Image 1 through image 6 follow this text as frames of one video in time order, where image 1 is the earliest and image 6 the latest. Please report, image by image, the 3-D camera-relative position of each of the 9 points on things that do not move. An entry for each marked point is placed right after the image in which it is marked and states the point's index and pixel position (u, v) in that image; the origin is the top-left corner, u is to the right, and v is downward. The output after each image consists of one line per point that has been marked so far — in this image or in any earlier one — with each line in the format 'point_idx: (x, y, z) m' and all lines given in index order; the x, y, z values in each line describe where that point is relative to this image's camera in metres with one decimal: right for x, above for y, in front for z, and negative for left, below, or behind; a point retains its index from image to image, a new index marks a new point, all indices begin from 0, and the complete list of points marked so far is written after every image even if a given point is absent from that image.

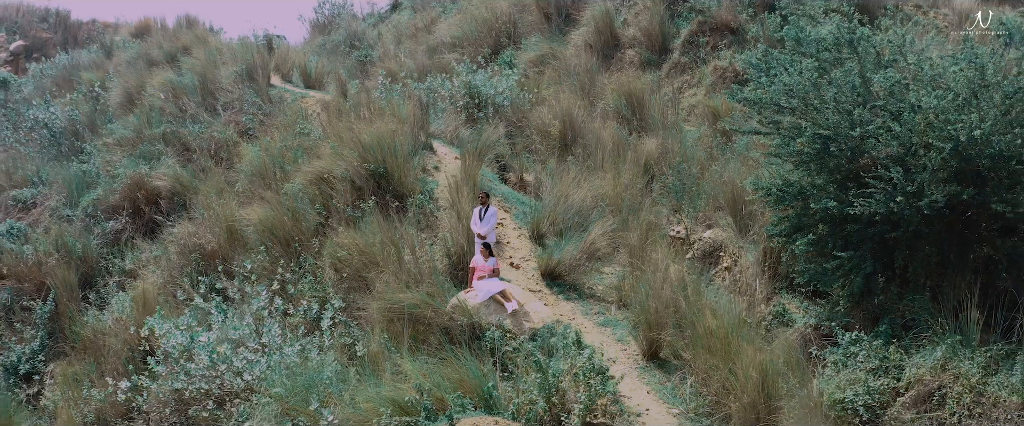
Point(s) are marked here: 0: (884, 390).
0: (+1.6, -0.7, +3.0) m
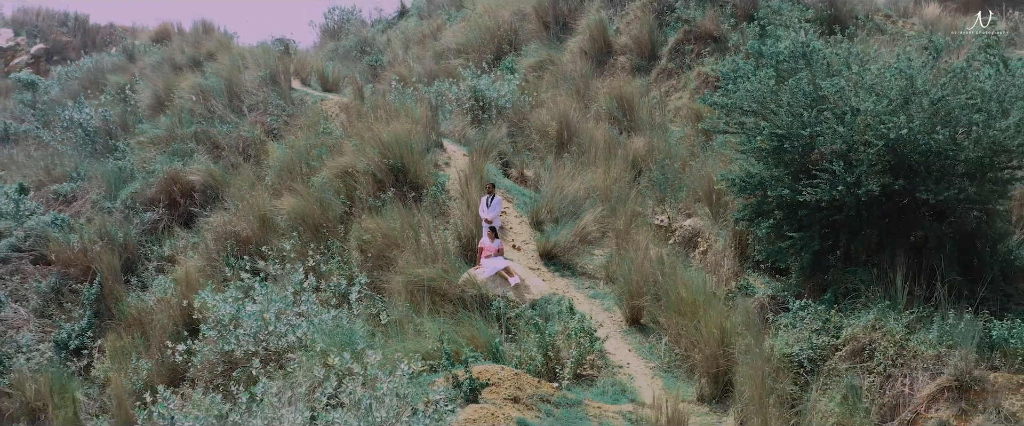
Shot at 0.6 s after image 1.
0: (+1.6, -0.7, +3.6) m
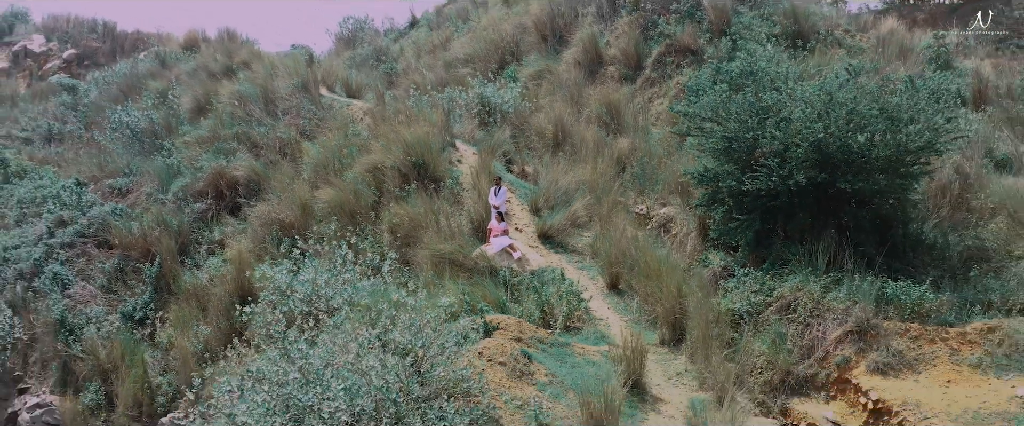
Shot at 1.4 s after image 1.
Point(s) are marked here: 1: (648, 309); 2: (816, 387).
0: (+1.6, -0.6, +4.6) m
1: (+0.9, -0.6, +4.6) m
2: (+1.8, -1.0, +4.2) m
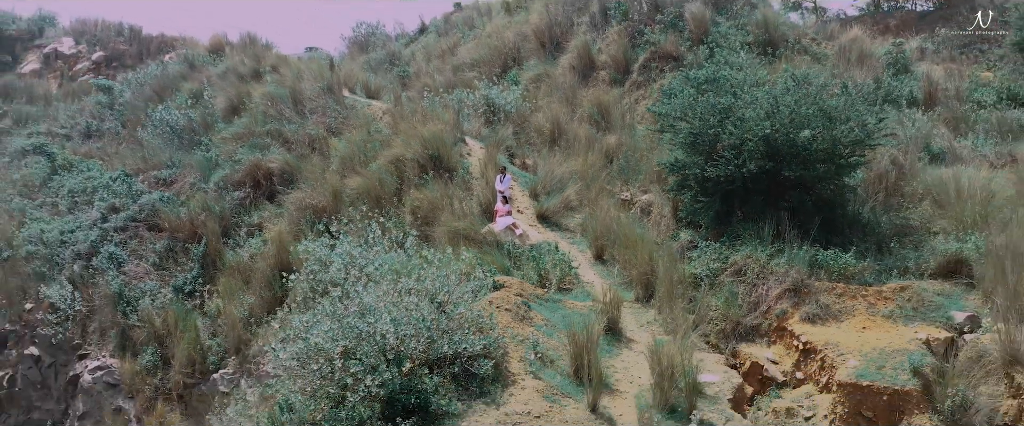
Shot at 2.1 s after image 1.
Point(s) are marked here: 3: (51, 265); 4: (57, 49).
0: (+1.6, -0.4, +5.6) m
1: (+0.9, -0.5, +5.6) m
2: (+1.8, -0.9, +5.2) m
3: (-5.4, -0.6, +8.2) m
4: (-10.9, +3.9, +17.0) m
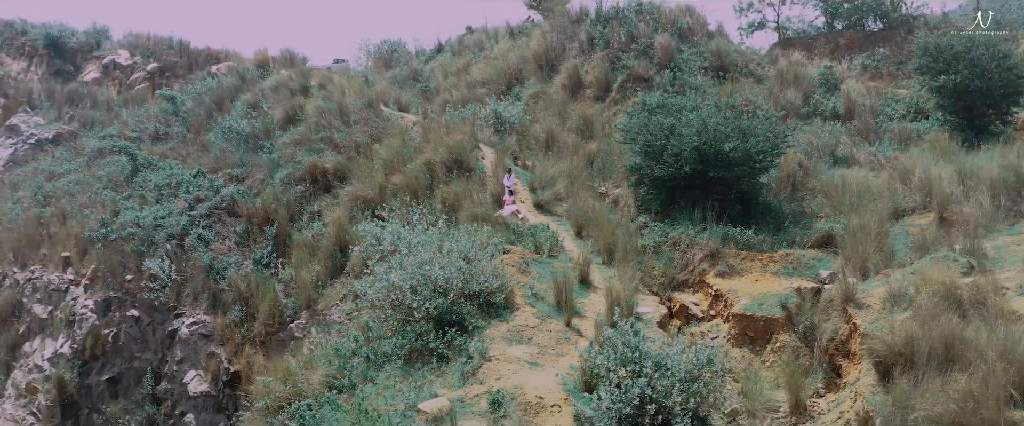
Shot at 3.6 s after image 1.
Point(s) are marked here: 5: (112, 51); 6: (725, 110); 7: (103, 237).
0: (+1.7, -0.3, +7.9) m
1: (+1.0, -0.4, +7.9) m
2: (+1.9, -0.8, +7.5) m
3: (-5.4, -0.5, +10.5) m
4: (-10.9, +4.2, +19.3) m
5: (-11.3, +4.6, +19.9) m
6: (+2.6, +1.3, +8.6) m
7: (-6.2, -0.3, +10.6) m
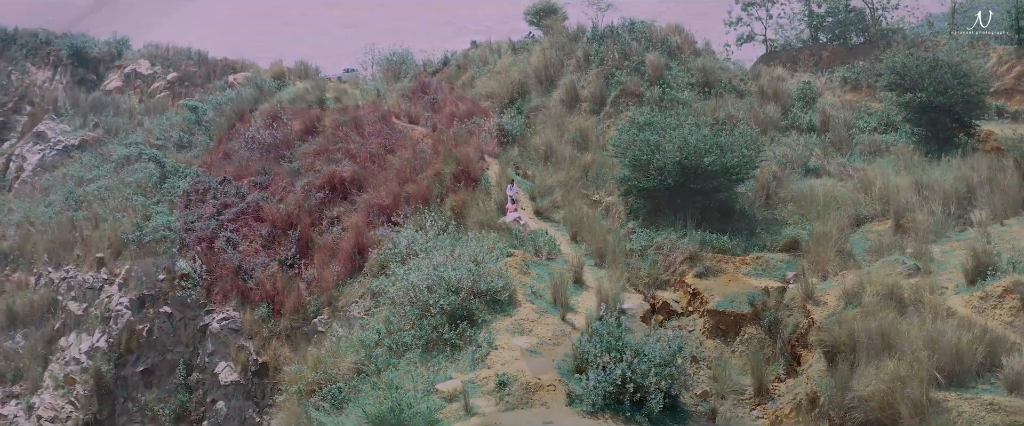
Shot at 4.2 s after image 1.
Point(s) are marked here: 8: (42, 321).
0: (+1.7, -0.4, +8.9) m
1: (+1.0, -0.5, +8.9) m
2: (+1.9, -0.9, +8.5) m
3: (-5.3, -0.6, +11.5) m
4: (-10.8, +4.1, +20.3) m
5: (-11.2, +4.5, +20.8) m
6: (+2.6, +1.2, +9.6) m
7: (-6.1, -0.4, +11.6) m
8: (-8.0, -1.8, +12.1) m
